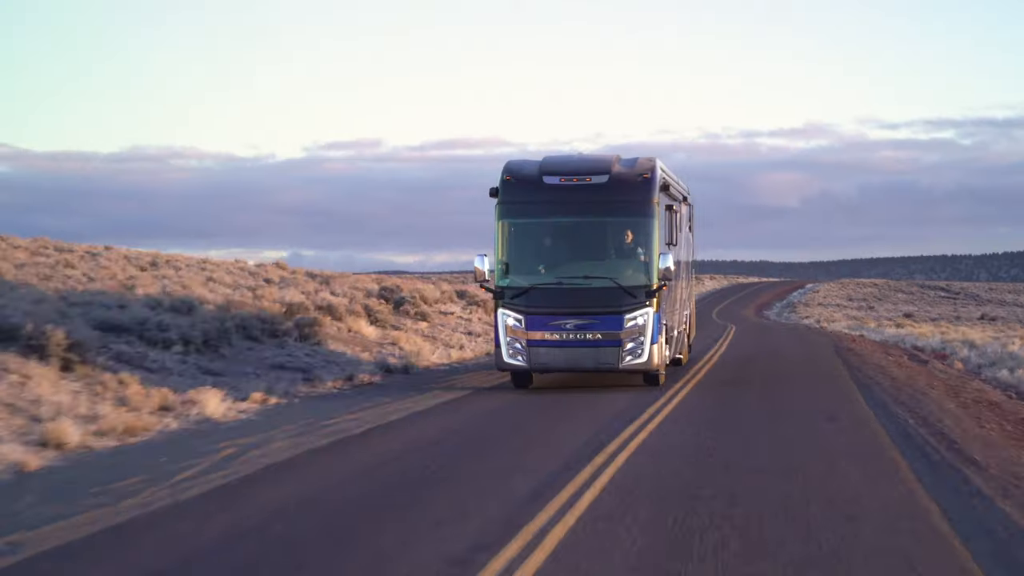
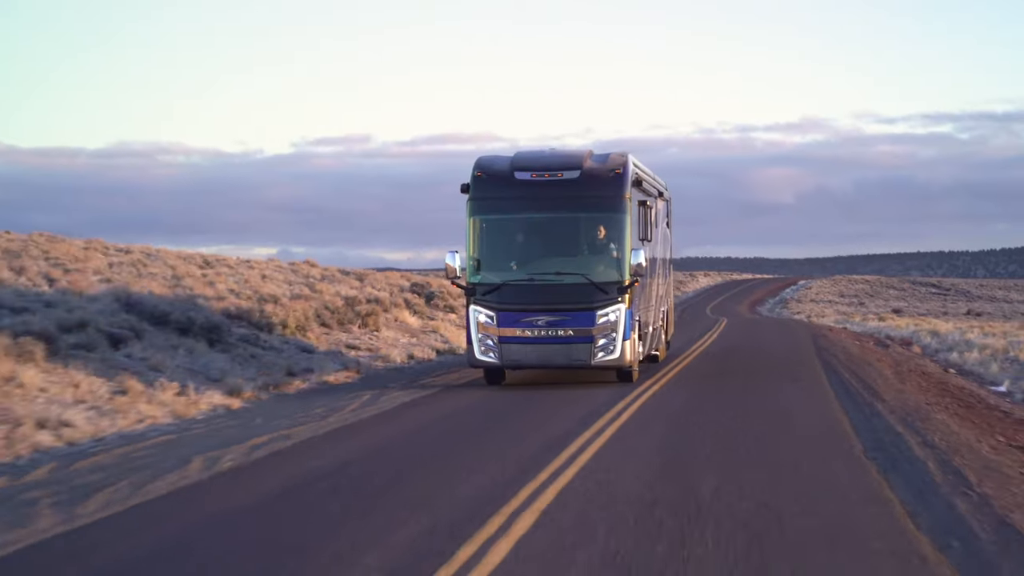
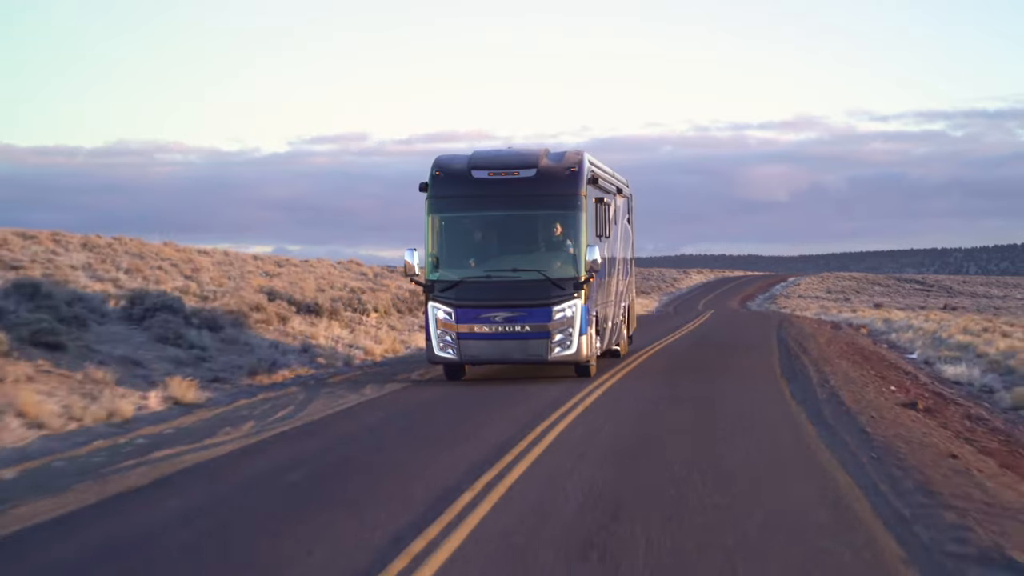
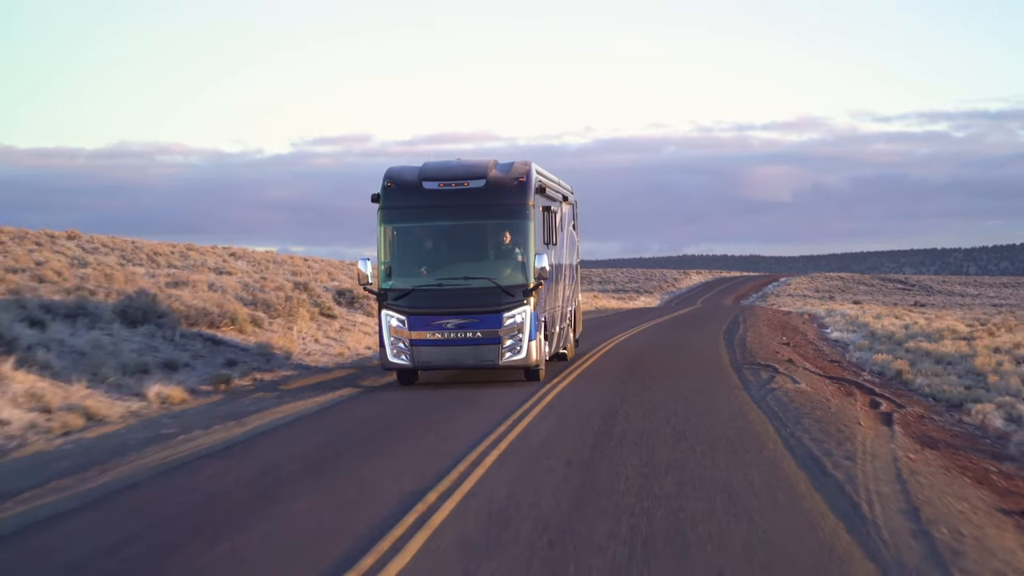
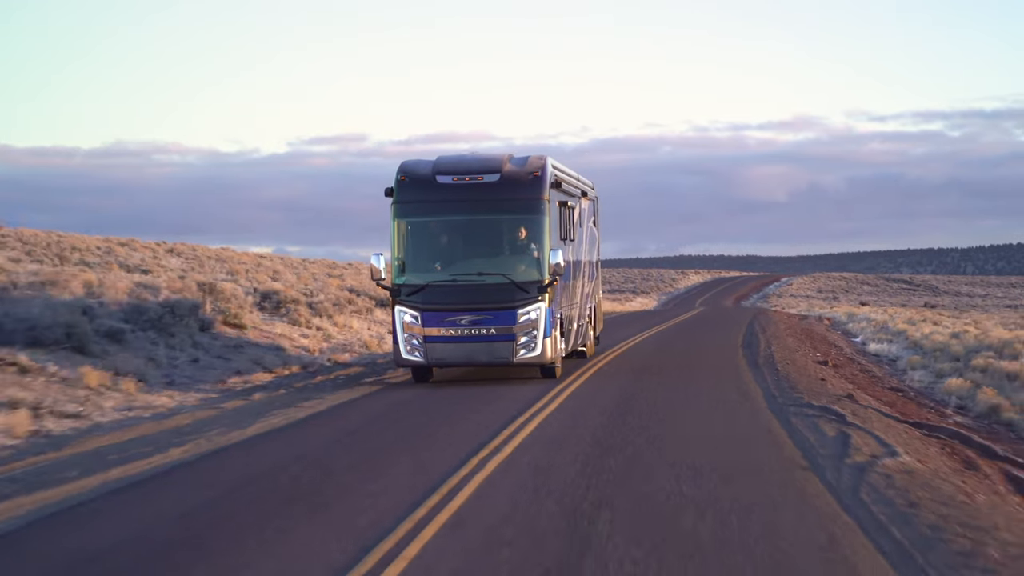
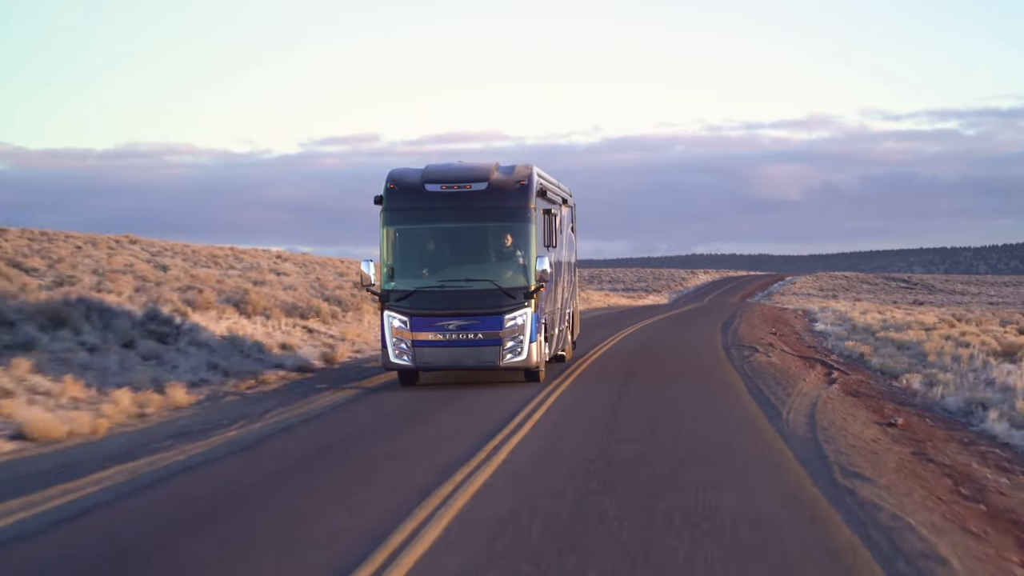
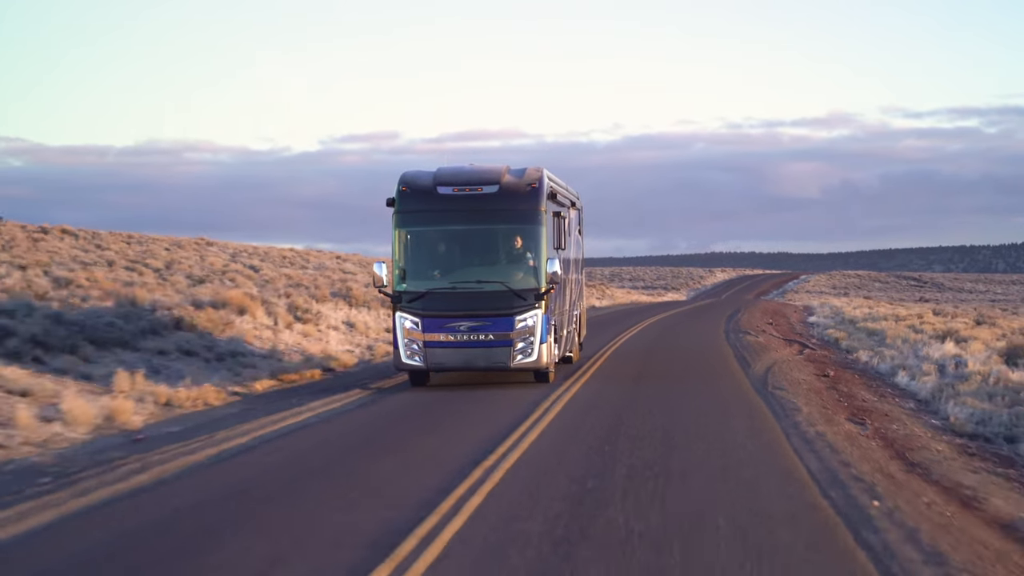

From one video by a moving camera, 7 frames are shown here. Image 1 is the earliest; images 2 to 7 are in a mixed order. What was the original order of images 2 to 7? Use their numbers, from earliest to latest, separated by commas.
2, 3, 5, 4, 6, 7
